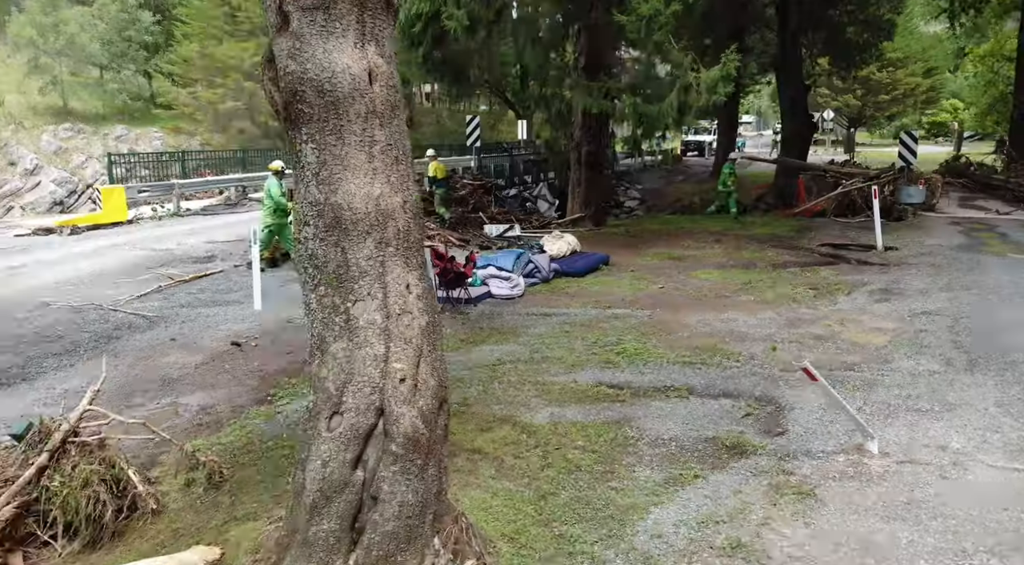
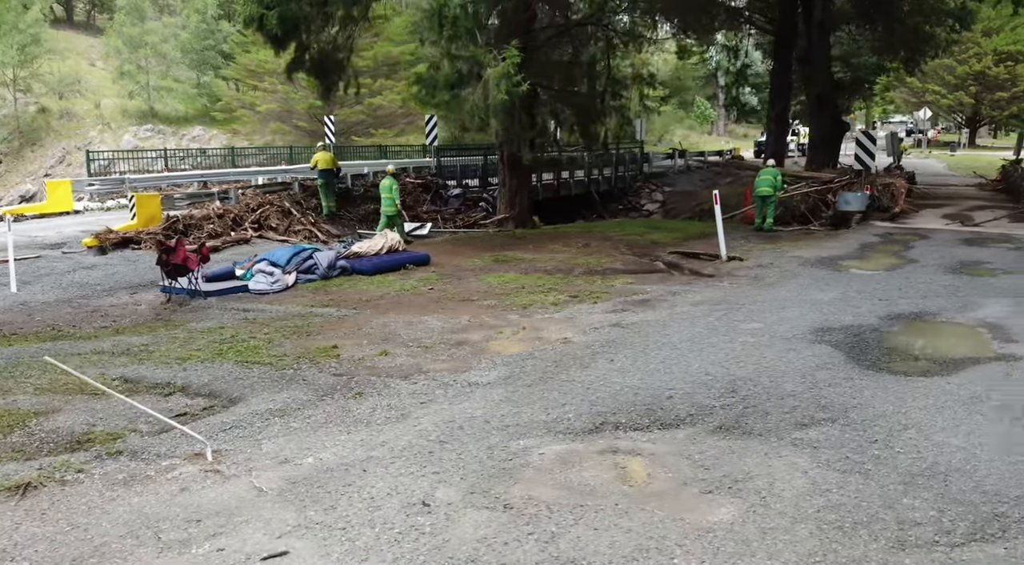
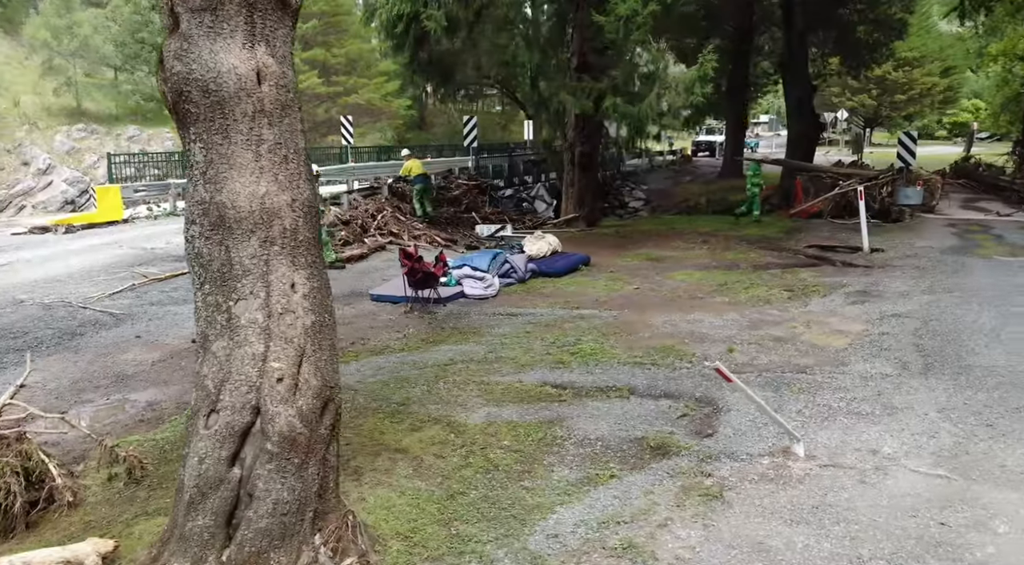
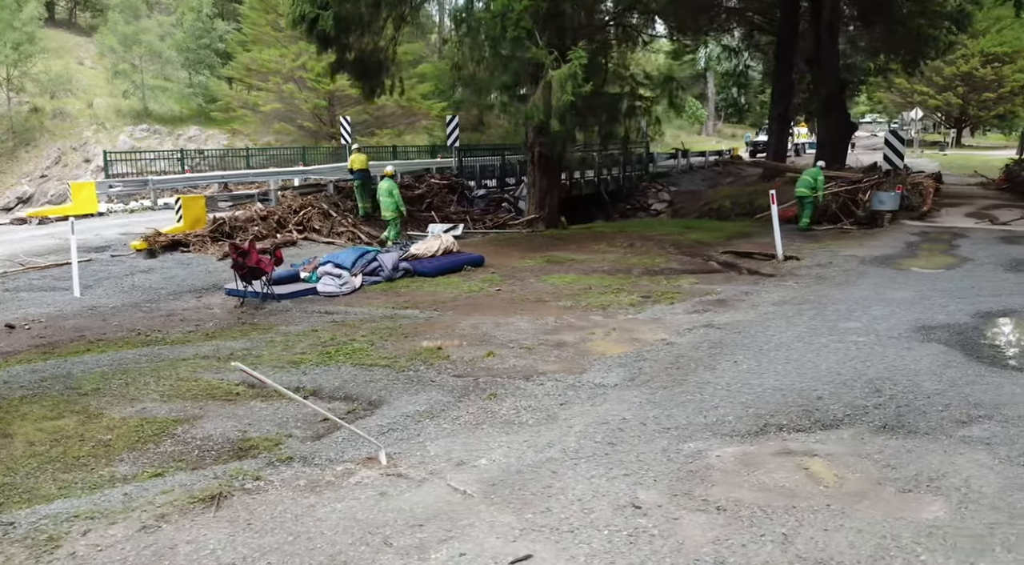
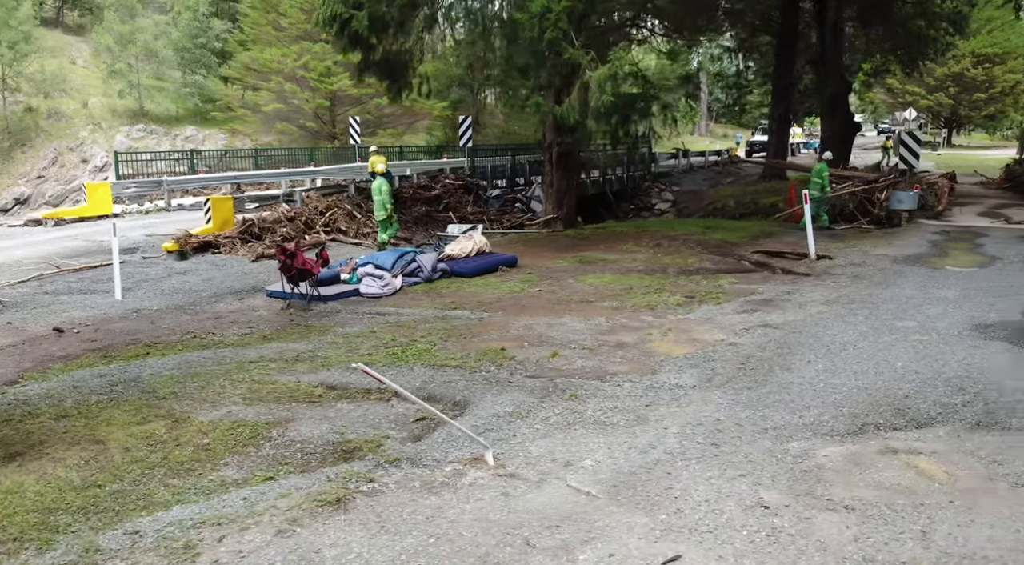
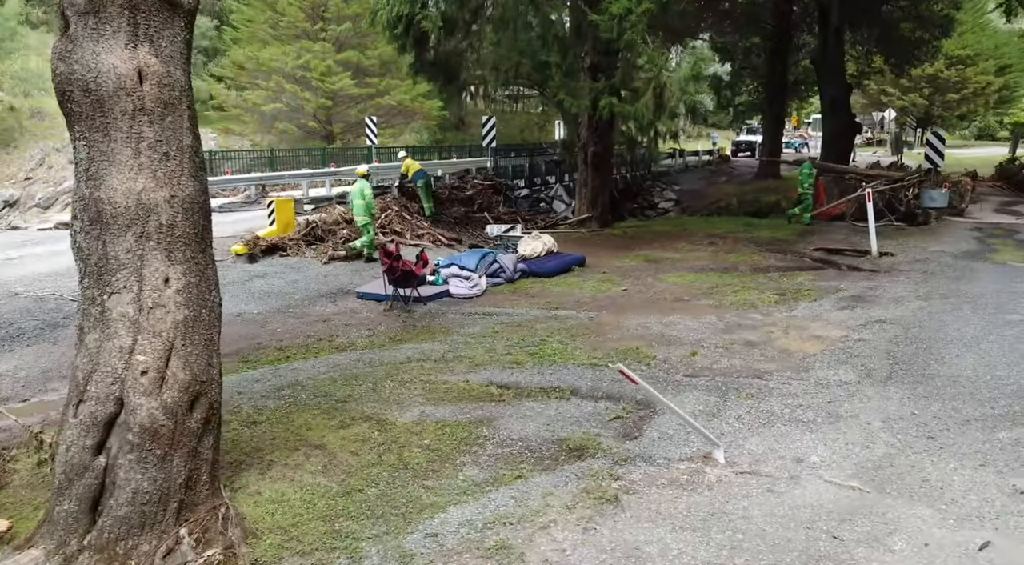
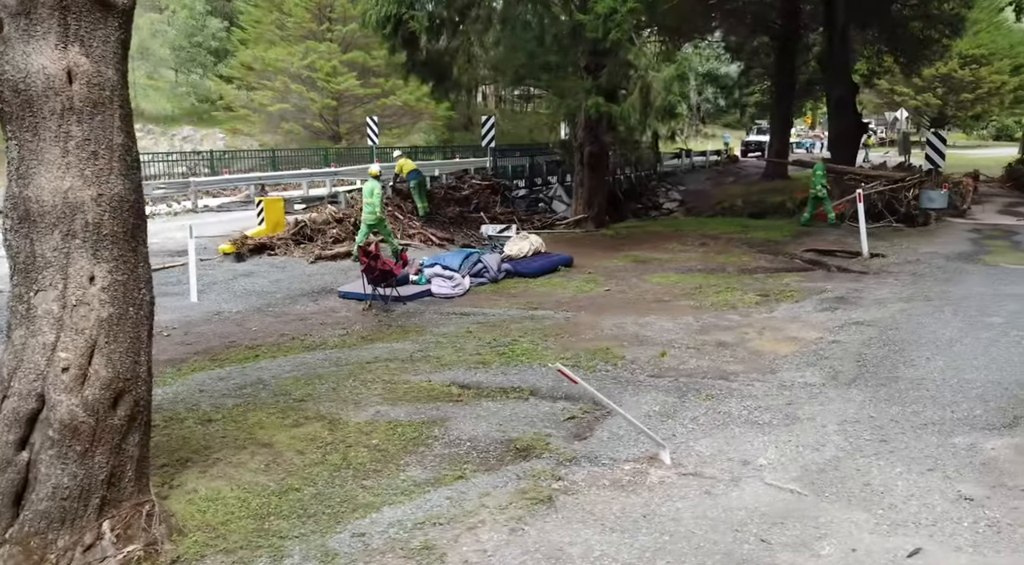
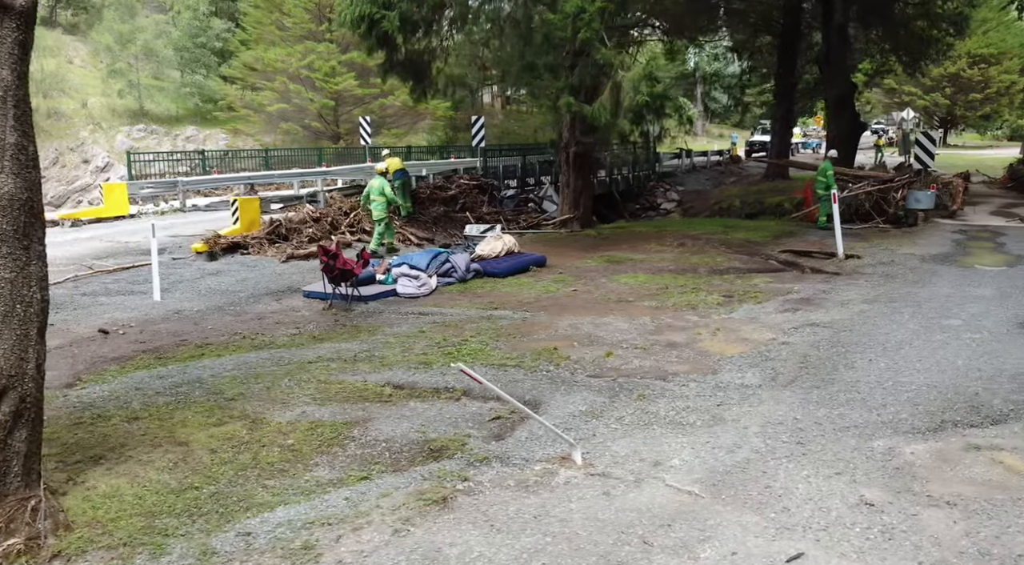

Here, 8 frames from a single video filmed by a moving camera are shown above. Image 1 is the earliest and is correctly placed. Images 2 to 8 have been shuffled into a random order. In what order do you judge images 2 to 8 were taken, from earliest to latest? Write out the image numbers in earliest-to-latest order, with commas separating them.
3, 6, 7, 8, 5, 4, 2
